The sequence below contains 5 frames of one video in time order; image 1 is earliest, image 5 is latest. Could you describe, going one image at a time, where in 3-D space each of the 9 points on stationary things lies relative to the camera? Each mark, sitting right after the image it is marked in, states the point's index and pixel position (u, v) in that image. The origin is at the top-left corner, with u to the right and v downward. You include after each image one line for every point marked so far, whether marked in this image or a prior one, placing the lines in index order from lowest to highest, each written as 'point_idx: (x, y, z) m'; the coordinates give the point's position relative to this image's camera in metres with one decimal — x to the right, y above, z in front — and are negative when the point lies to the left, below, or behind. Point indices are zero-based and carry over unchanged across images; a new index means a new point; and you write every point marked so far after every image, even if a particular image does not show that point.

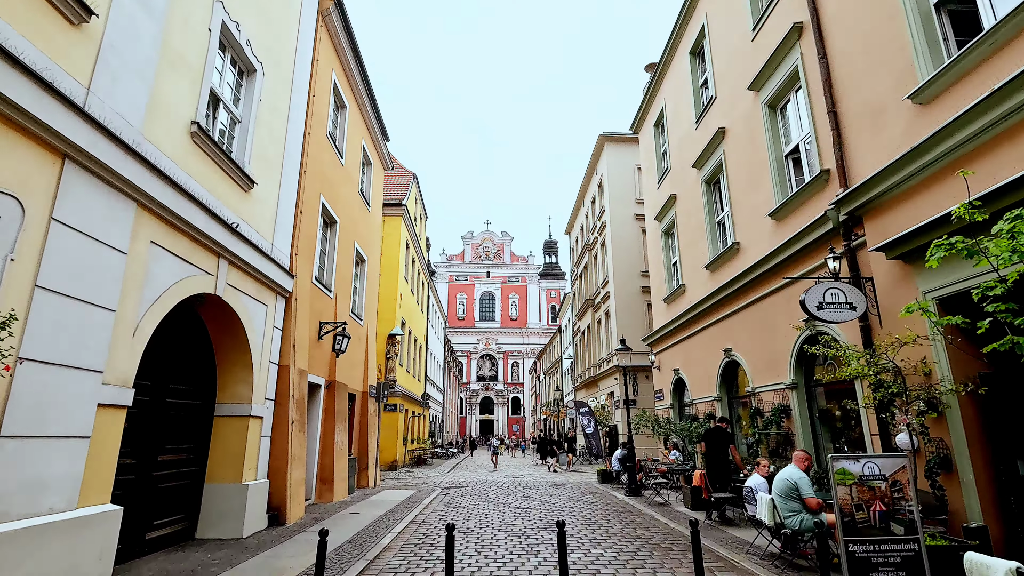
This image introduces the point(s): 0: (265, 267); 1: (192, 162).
0: (-4.0, +0.3, +8.7) m
1: (-4.0, +1.6, +6.7) m
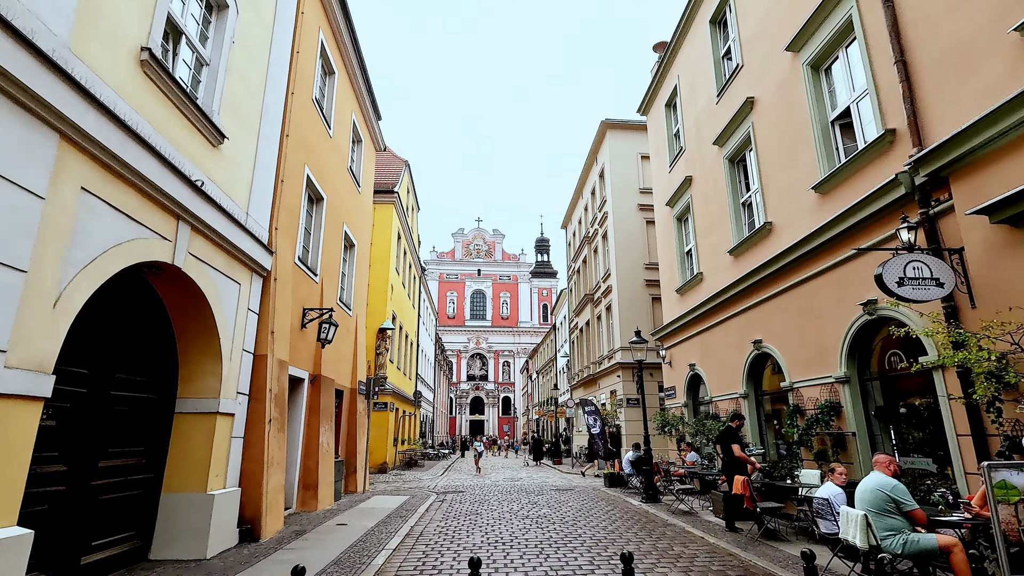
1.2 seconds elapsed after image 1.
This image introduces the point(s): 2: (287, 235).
0: (-3.7, +0.7, +7.4) m
1: (-3.7, +1.9, +5.5) m
2: (-3.9, +0.9, +9.4) m
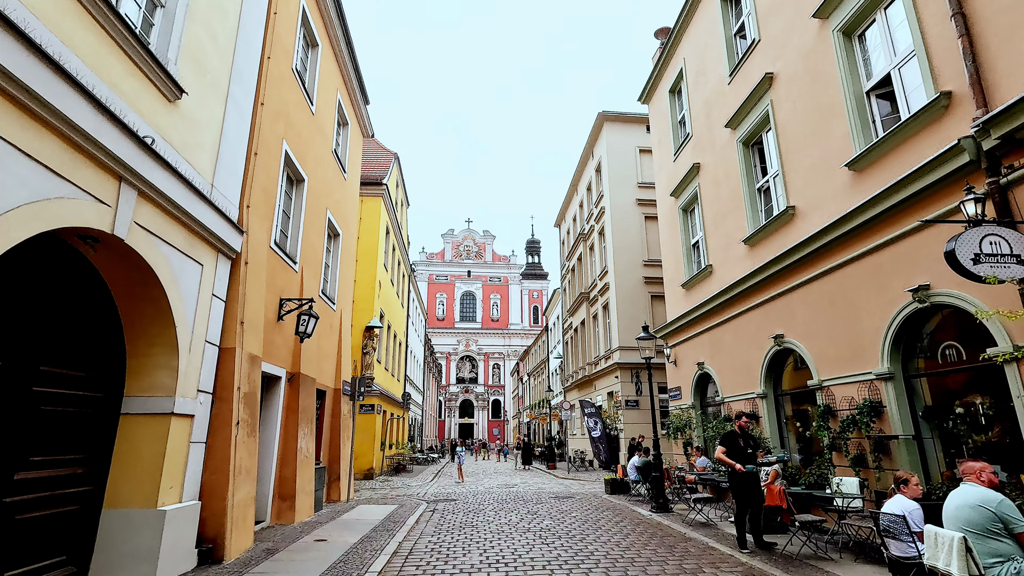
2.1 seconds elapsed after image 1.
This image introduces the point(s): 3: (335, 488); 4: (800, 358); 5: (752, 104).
0: (-3.7, +0.9, +6.4) m
1: (-3.6, +2.1, +4.5) m
2: (-3.9, +1.1, +8.4) m
3: (-4.1, -4.6, +12.6) m
4: (+4.9, -1.2, +9.3) m
5: (+4.8, +3.7, +10.8) m
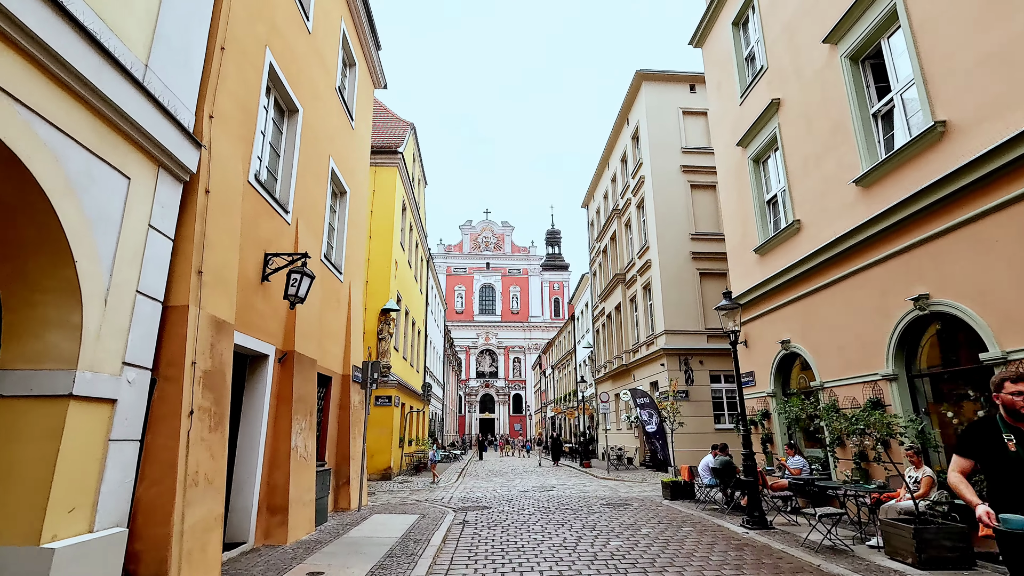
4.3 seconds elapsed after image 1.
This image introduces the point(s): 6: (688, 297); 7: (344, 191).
0: (-3.1, +1.5, +4.3) m
1: (-3.1, +2.8, +2.3) m
2: (-3.2, +1.8, +6.3) m
3: (-3.2, -4.0, +10.5) m
4: (+5.6, -0.5, +6.9) m
5: (+5.5, +4.4, +8.4) m
6: (+6.2, -0.3, +19.0) m
7: (-3.5, +2.0, +11.3) m
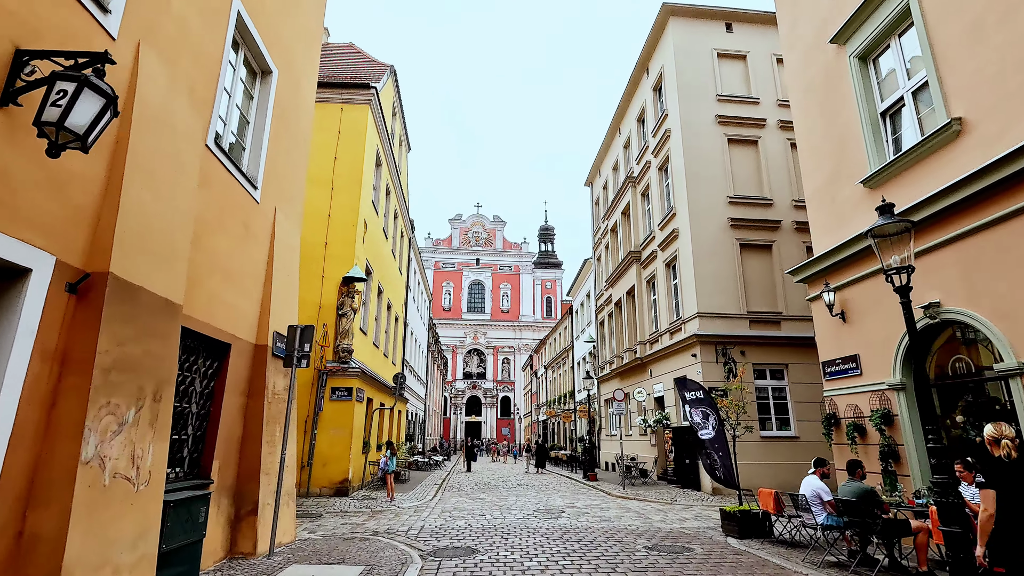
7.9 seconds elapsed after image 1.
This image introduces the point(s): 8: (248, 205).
0: (-2.8, +2.6, +0.5) m
1: (-2.8, +3.8, -1.4) m
2: (-3.0, +2.8, +2.5) m
3: (-3.2, -2.9, +6.7) m
4: (+5.8, +0.4, +3.3) m
5: (+5.7, +5.2, +4.8) m
6: (+6.1, +0.4, +15.4) m
7: (-3.4, +3.0, +7.6) m
8: (-3.4, +1.1, +6.9) m
